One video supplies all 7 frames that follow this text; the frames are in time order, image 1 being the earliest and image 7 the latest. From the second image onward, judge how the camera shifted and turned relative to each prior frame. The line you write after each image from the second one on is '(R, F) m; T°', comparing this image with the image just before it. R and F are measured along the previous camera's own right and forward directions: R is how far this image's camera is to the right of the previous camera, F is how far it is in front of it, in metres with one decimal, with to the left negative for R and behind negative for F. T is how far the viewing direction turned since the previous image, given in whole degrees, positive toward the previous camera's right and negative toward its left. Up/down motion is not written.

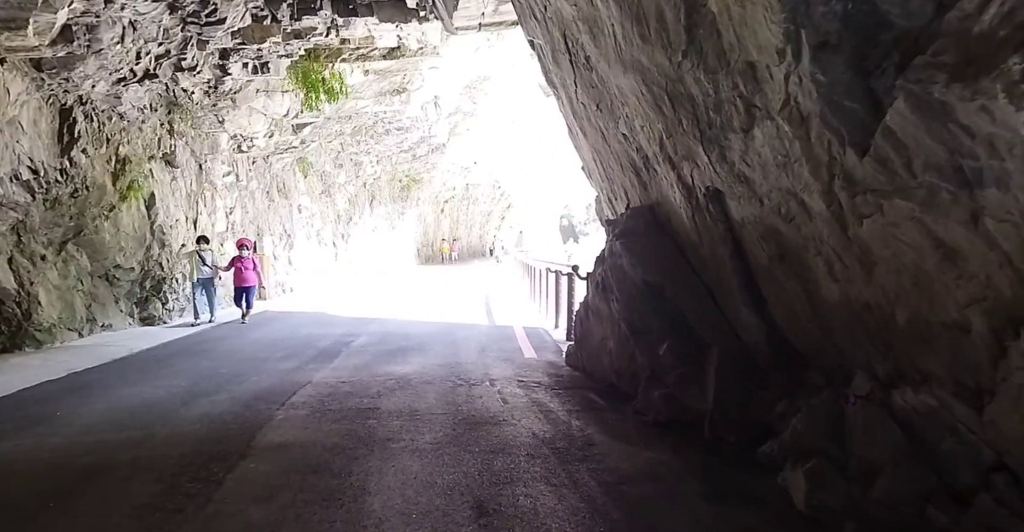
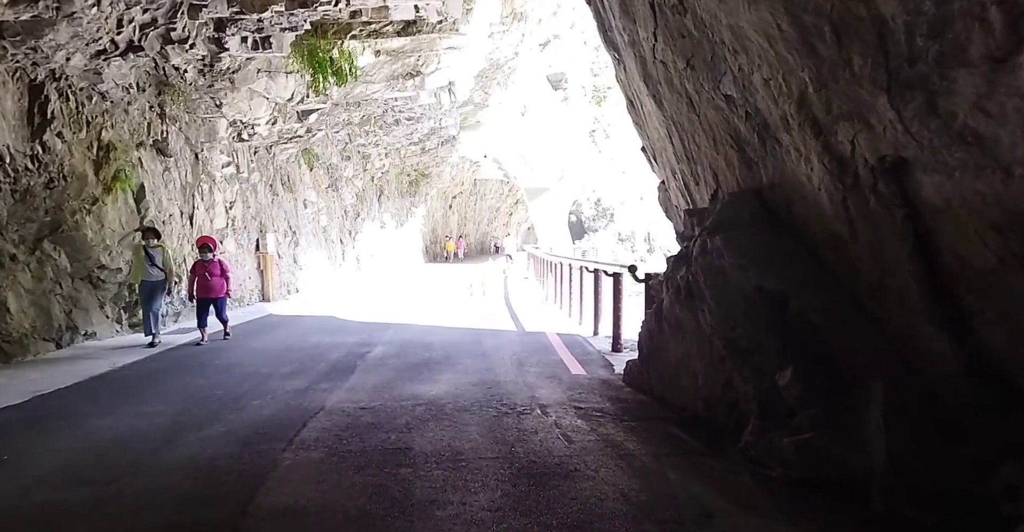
(-0.4, +1.4) m; 0°
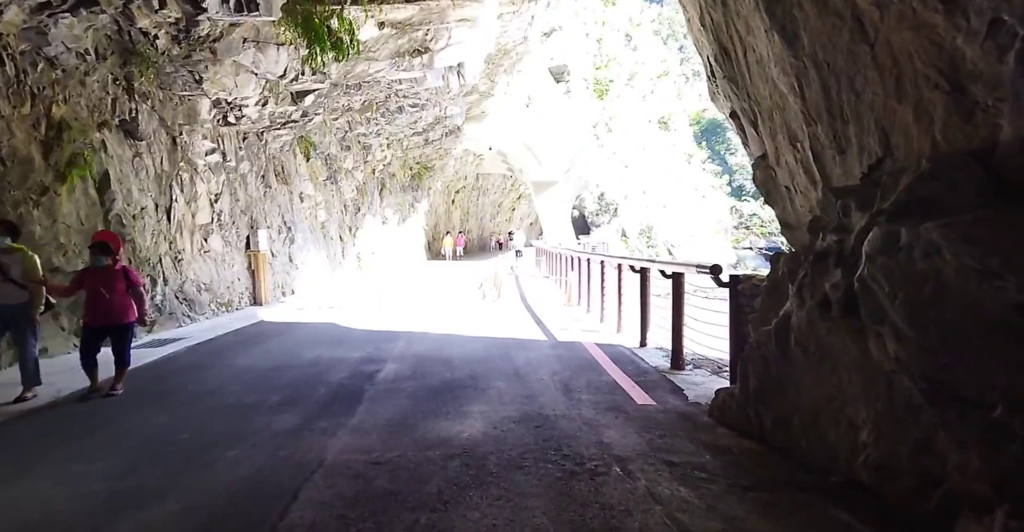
(-0.4, +1.8) m; 0°
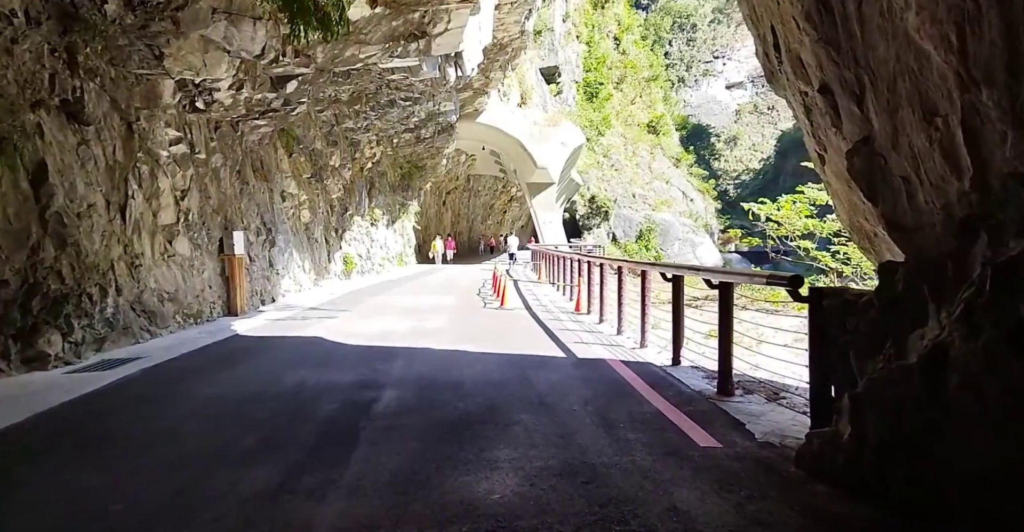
(-0.3, +1.2) m; +1°
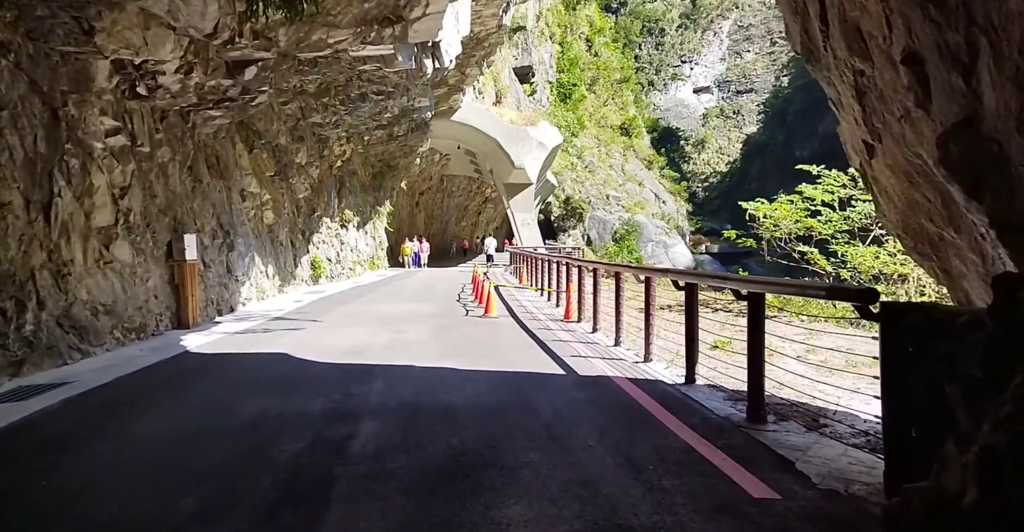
(-0.2, +1.1) m; +2°
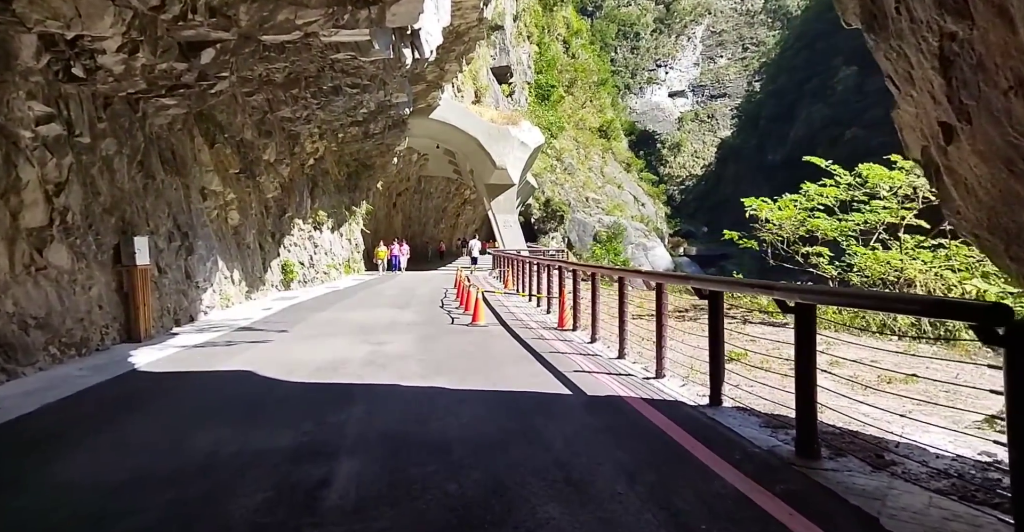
(-0.2, +1.1) m; +2°
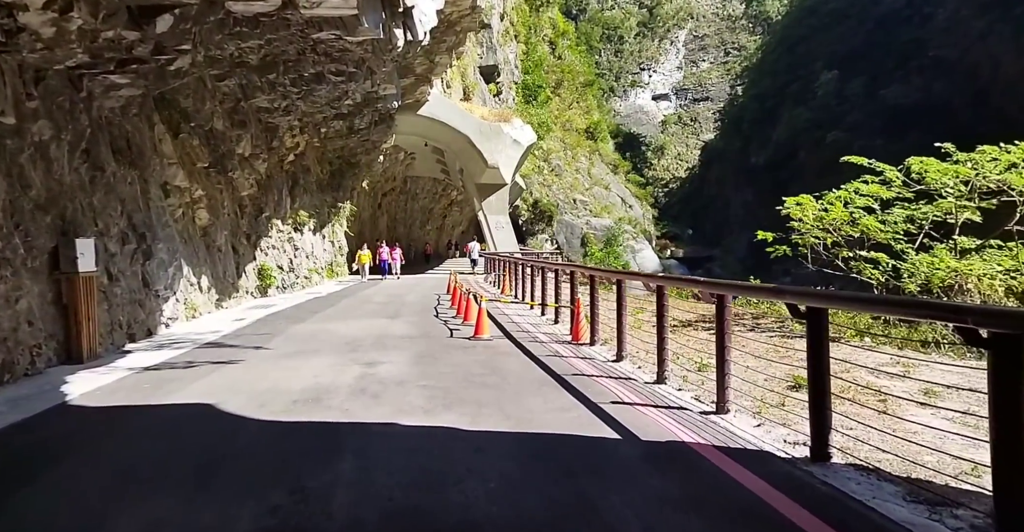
(-0.4, +1.7) m; +1°
